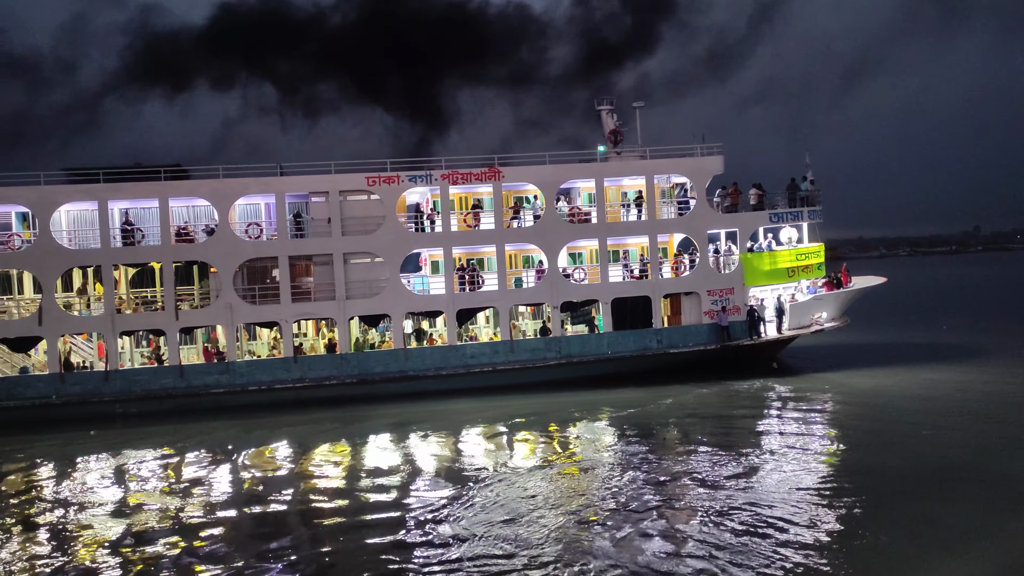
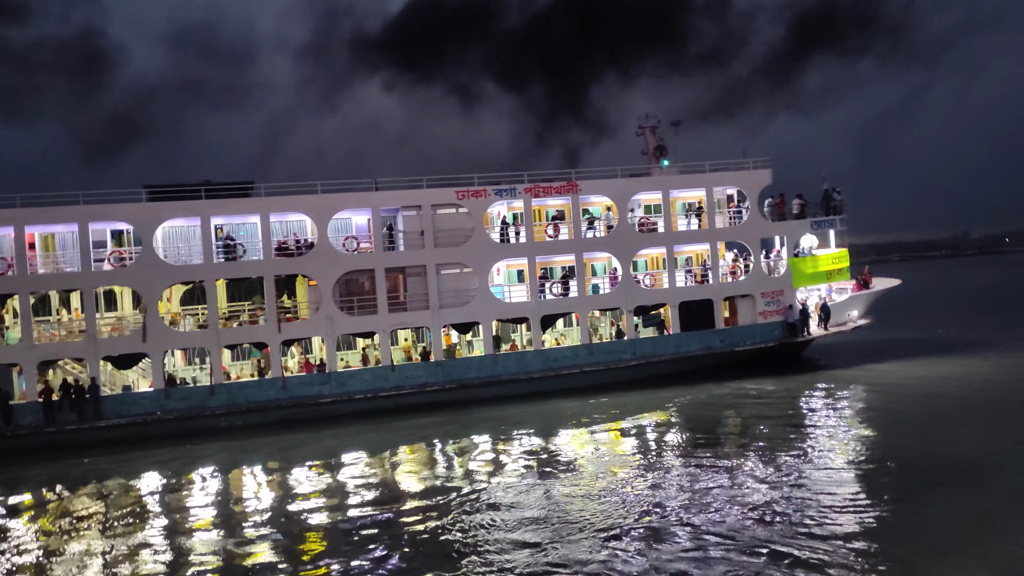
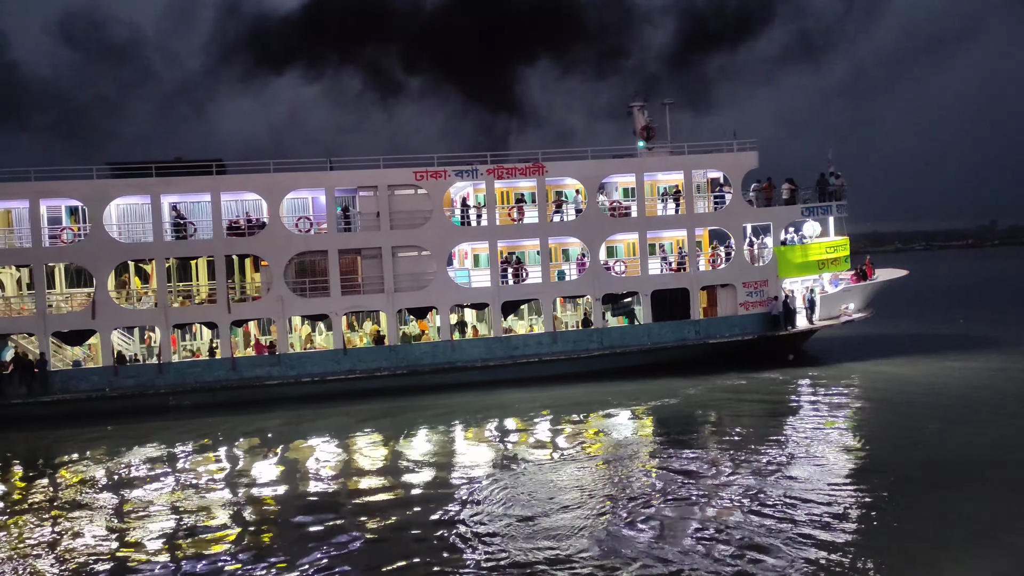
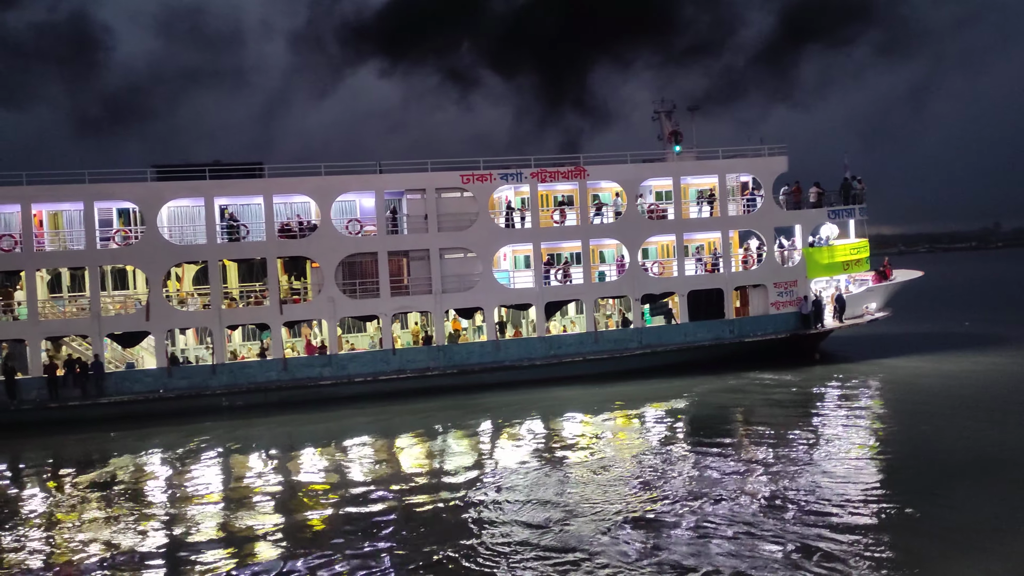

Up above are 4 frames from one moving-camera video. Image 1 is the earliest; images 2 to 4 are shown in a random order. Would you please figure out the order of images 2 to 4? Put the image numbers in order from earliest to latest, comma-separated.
3, 4, 2
